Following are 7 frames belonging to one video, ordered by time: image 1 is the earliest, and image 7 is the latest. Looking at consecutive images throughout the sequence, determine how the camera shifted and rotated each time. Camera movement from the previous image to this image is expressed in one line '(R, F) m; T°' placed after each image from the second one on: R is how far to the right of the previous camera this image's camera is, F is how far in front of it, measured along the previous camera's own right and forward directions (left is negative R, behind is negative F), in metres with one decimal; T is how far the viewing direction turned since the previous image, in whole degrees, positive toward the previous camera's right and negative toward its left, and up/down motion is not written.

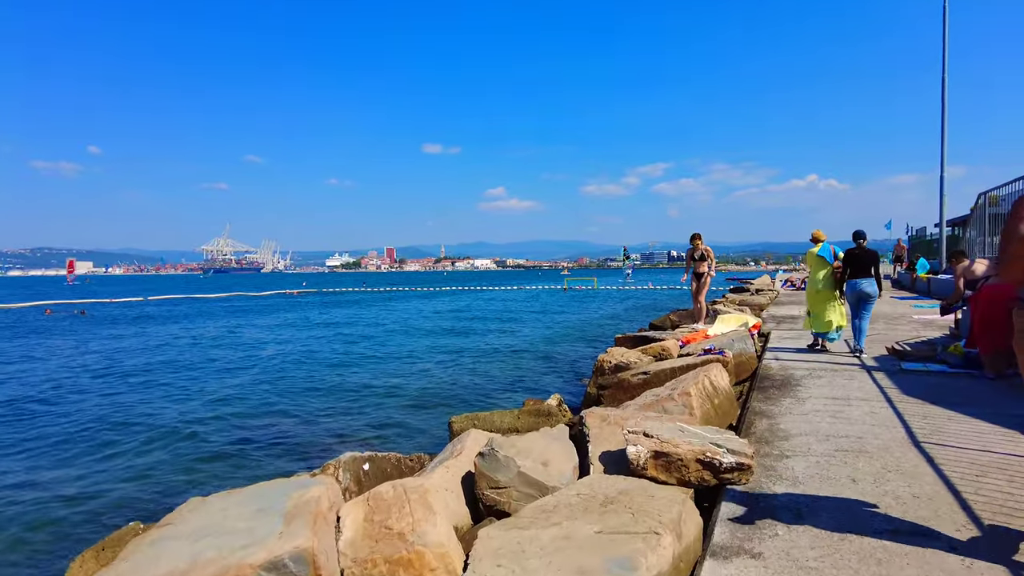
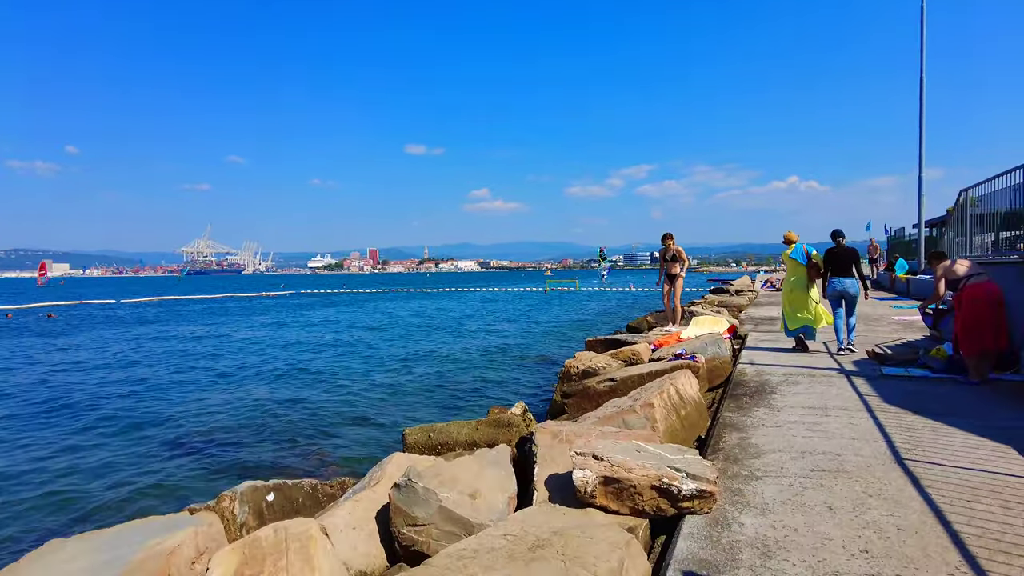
(+0.3, +0.5) m; +1°
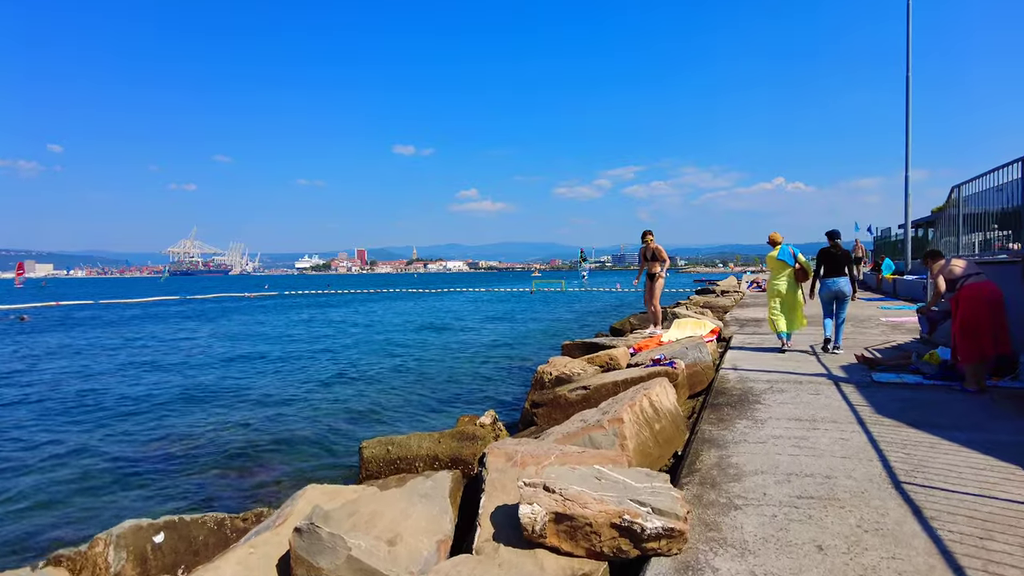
(+0.2, +0.5) m; +1°
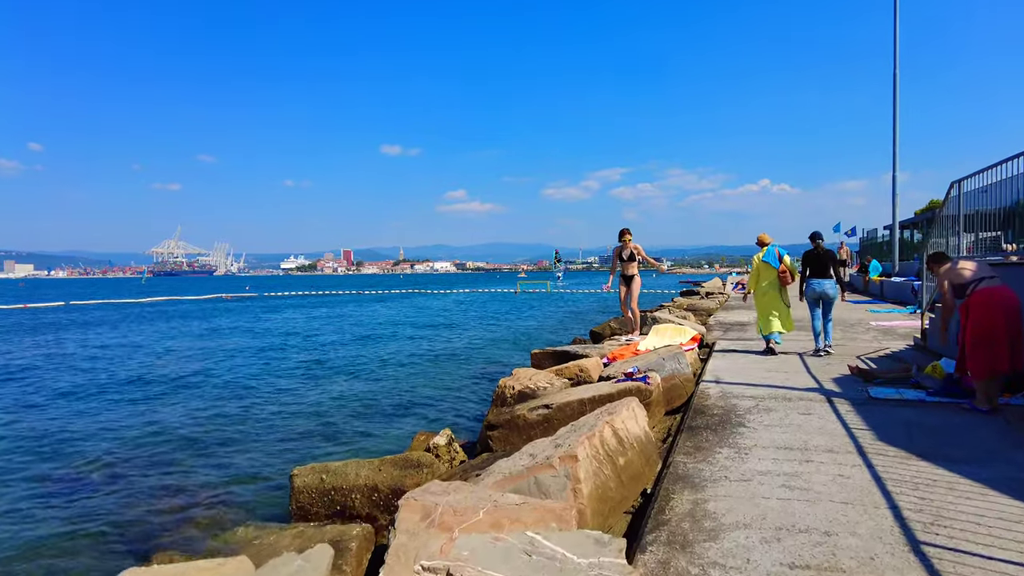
(+0.3, +0.7) m; +1°
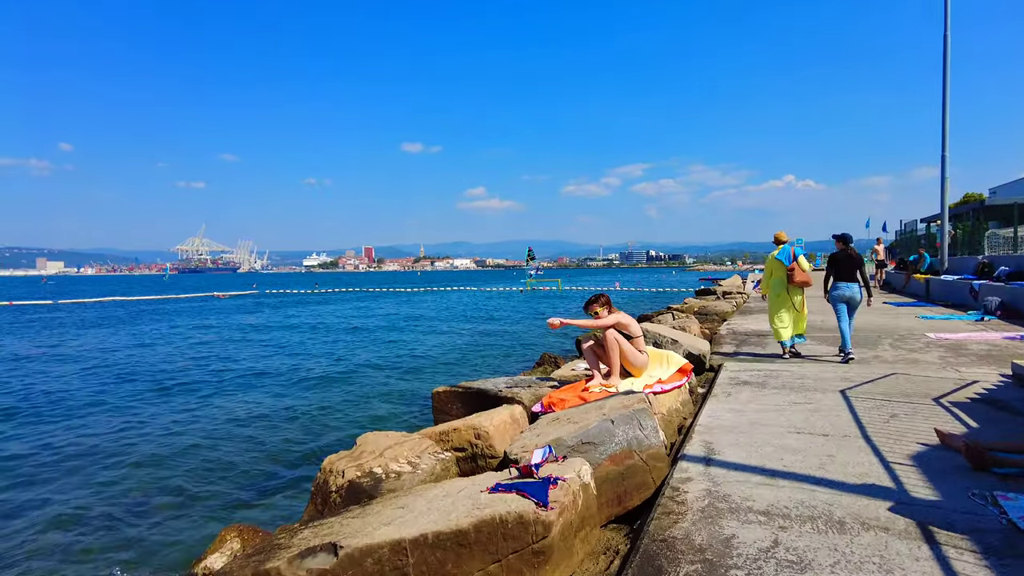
(+1.1, +2.8) m; -2°
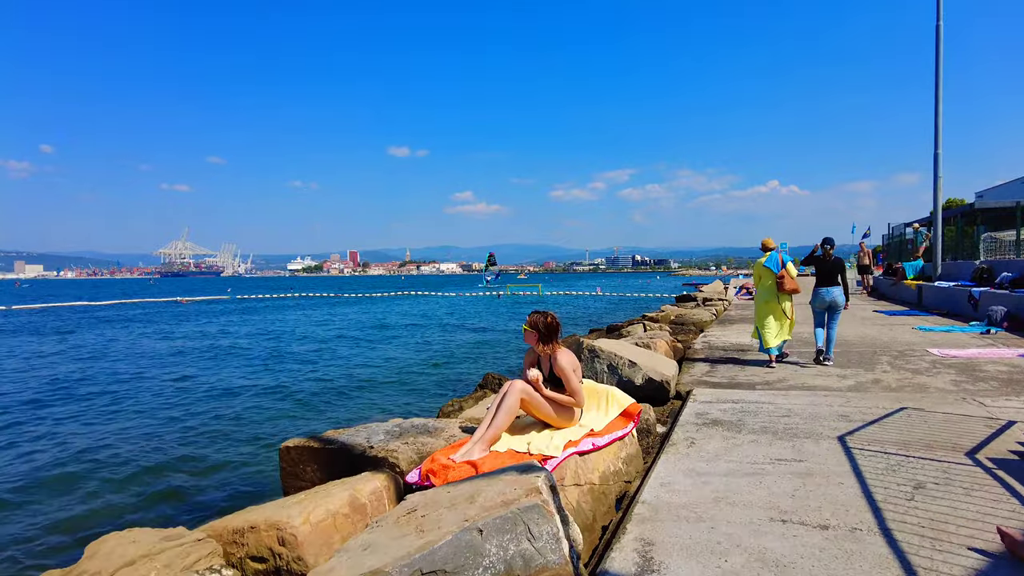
(+0.6, +1.5) m; +1°
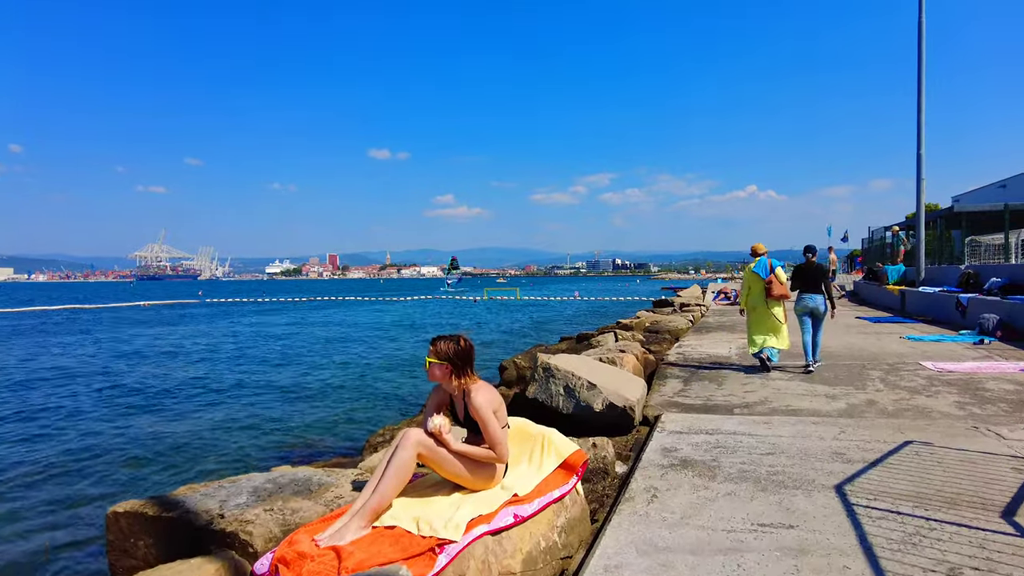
(+0.4, +0.9) m; +2°
